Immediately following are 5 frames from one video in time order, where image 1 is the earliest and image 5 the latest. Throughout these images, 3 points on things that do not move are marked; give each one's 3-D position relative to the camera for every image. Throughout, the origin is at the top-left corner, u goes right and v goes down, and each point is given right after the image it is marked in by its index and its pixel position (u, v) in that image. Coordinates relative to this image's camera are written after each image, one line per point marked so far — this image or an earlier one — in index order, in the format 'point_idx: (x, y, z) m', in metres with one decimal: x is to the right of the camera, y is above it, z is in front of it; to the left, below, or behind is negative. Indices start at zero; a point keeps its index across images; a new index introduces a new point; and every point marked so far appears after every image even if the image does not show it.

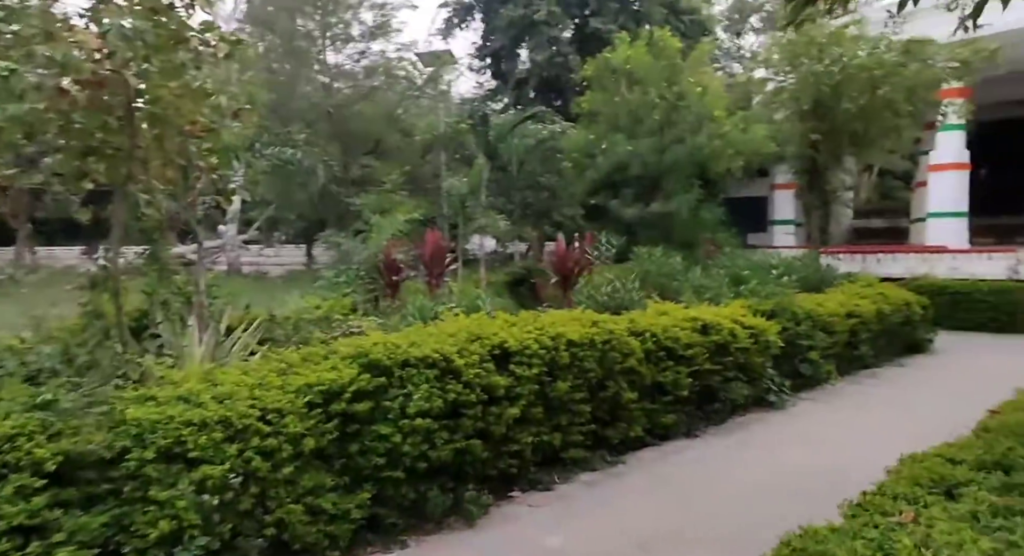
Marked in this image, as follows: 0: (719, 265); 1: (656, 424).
0: (+2.4, +0.1, +8.7) m
1: (+1.1, -1.1, +5.7) m
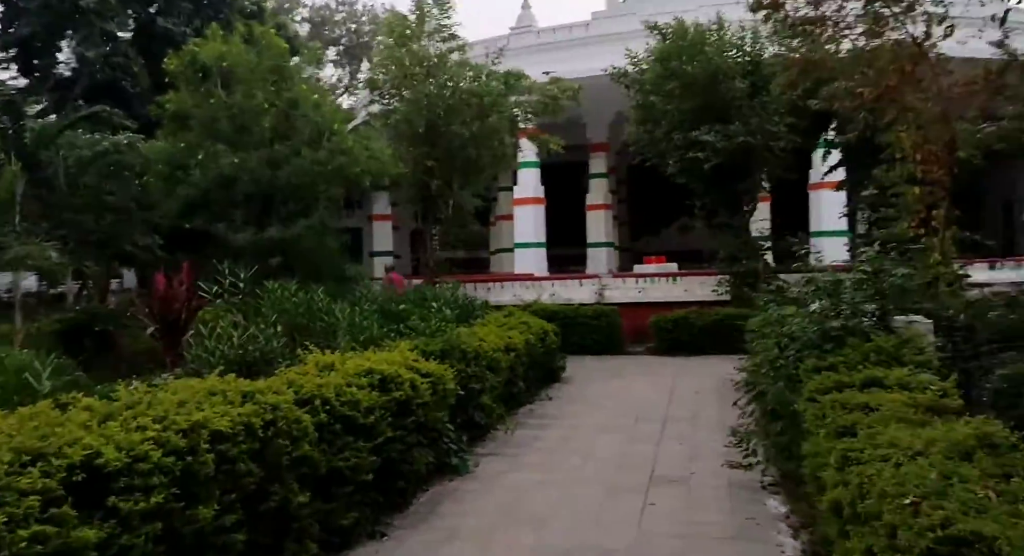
0: (-1.4, -0.2, +7.3) m
1: (-0.9, -1.3, +4.0) m
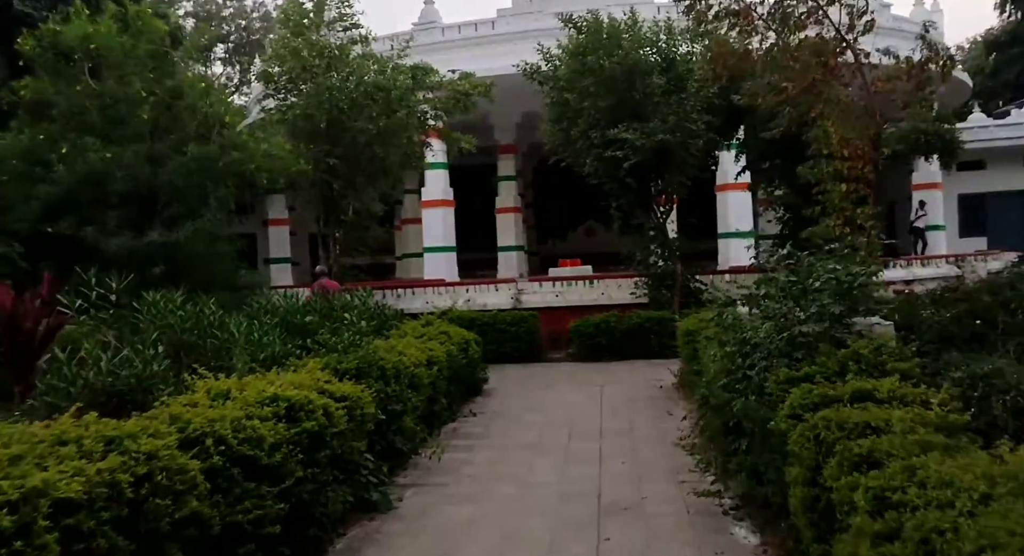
0: (-2.1, -0.3, +6.4) m
1: (-1.2, -1.3, +3.2) m
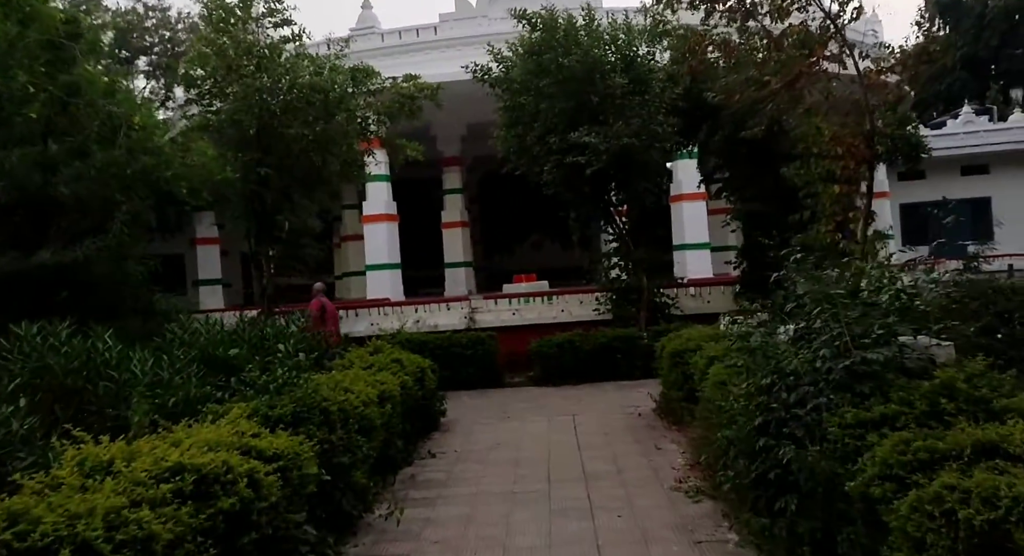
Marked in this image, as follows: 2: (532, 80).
0: (-2.3, -0.5, +5.3) m
1: (-1.1, -1.4, +2.1) m
2: (+0.3, +2.7, +10.6) m
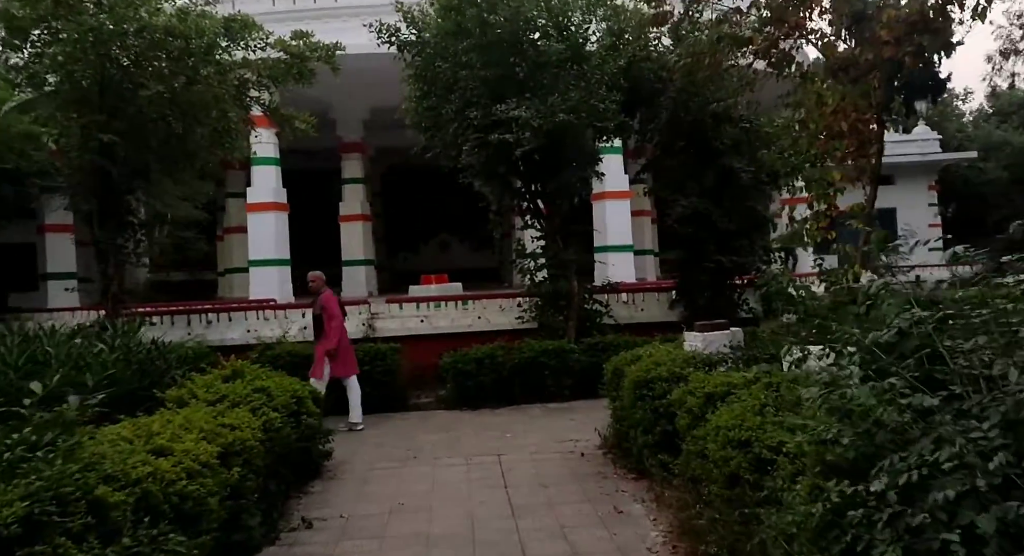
0: (-2.7, -0.4, +3.2) m
1: (-1.1, -1.4, +0.2) m
2: (-0.7, +2.7, +8.8) m
